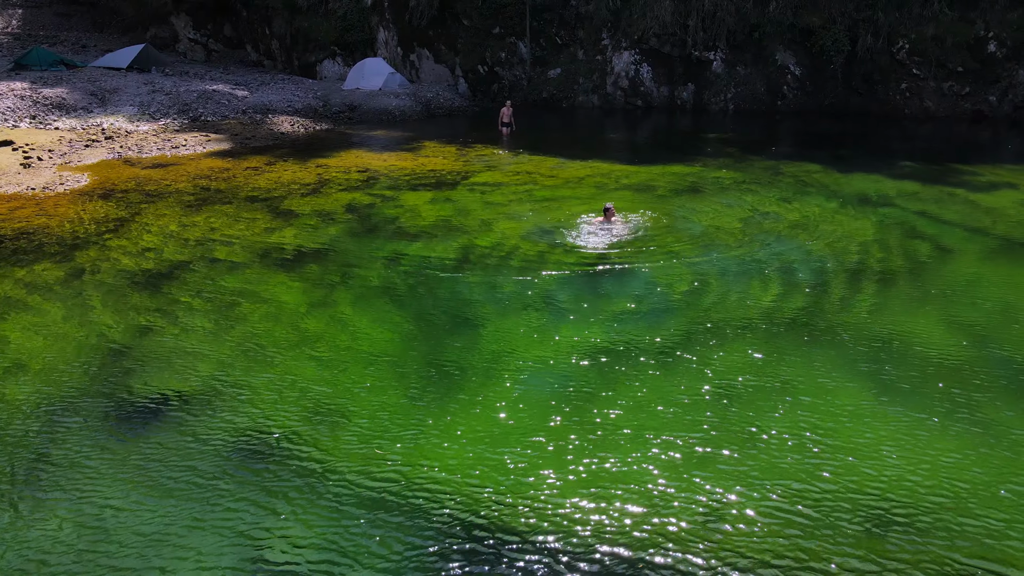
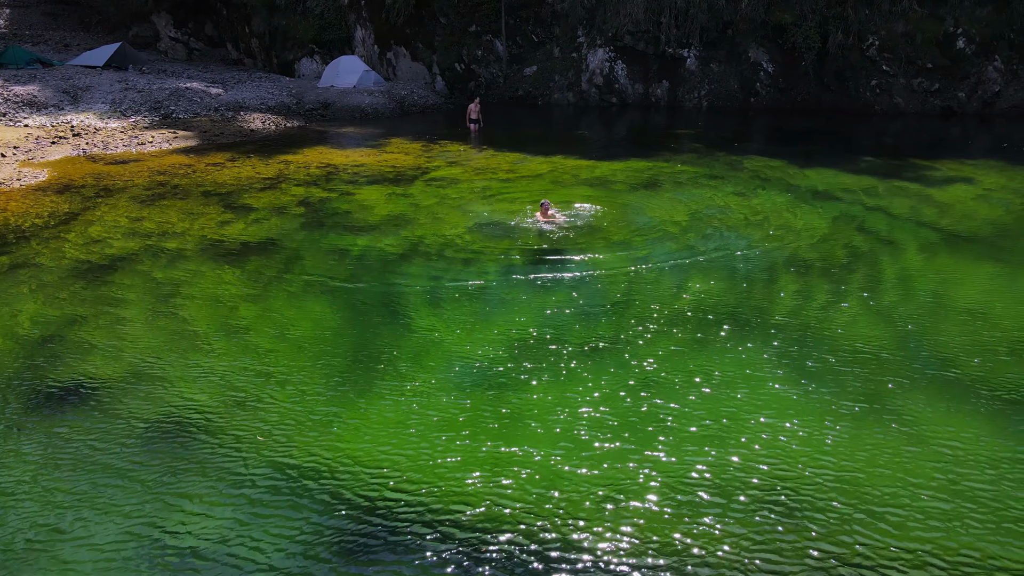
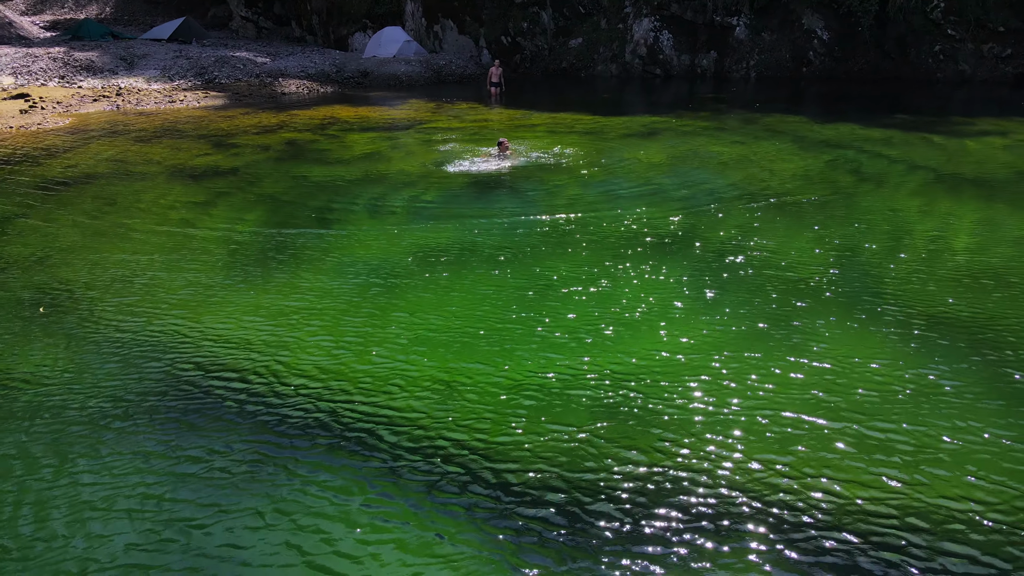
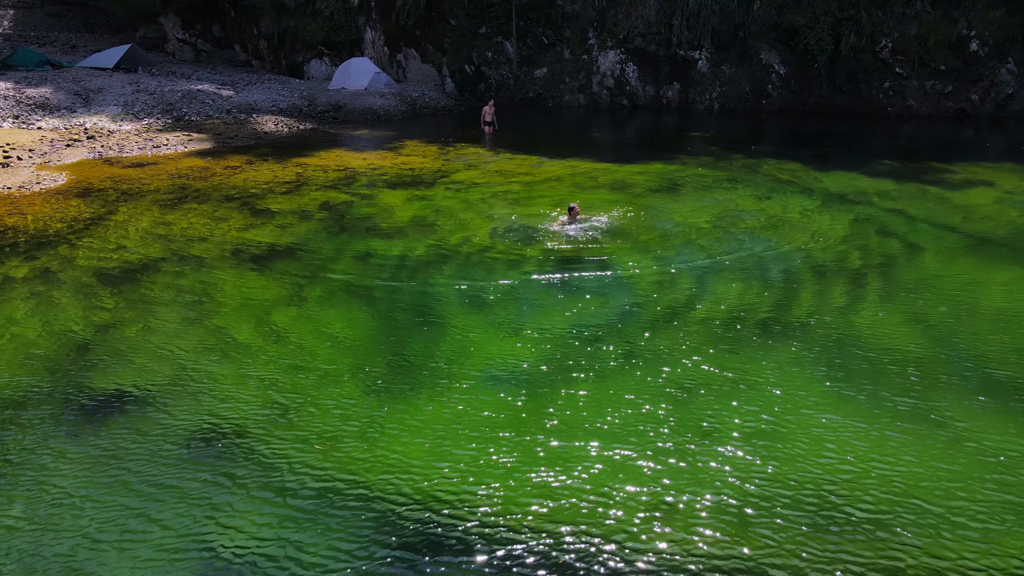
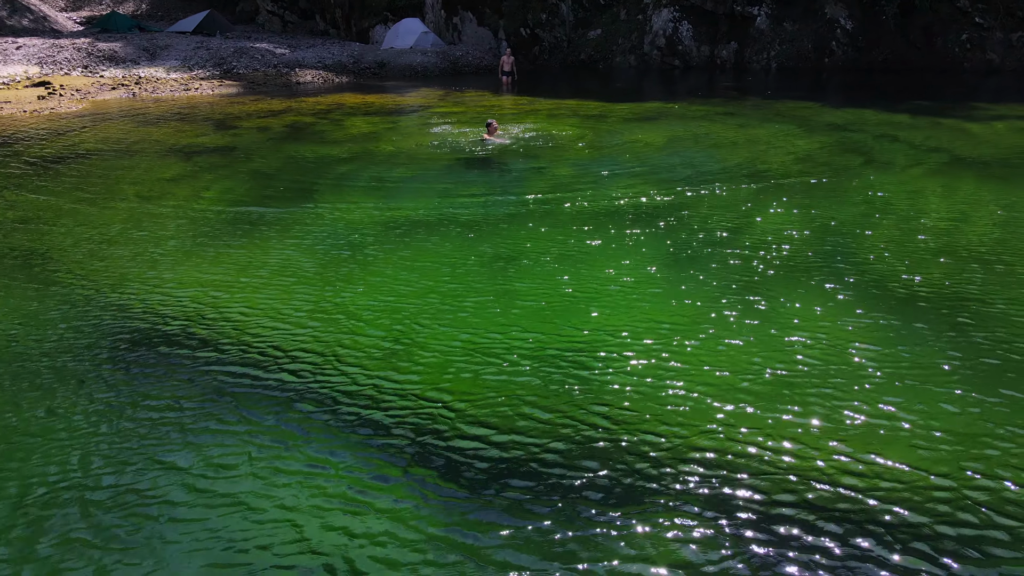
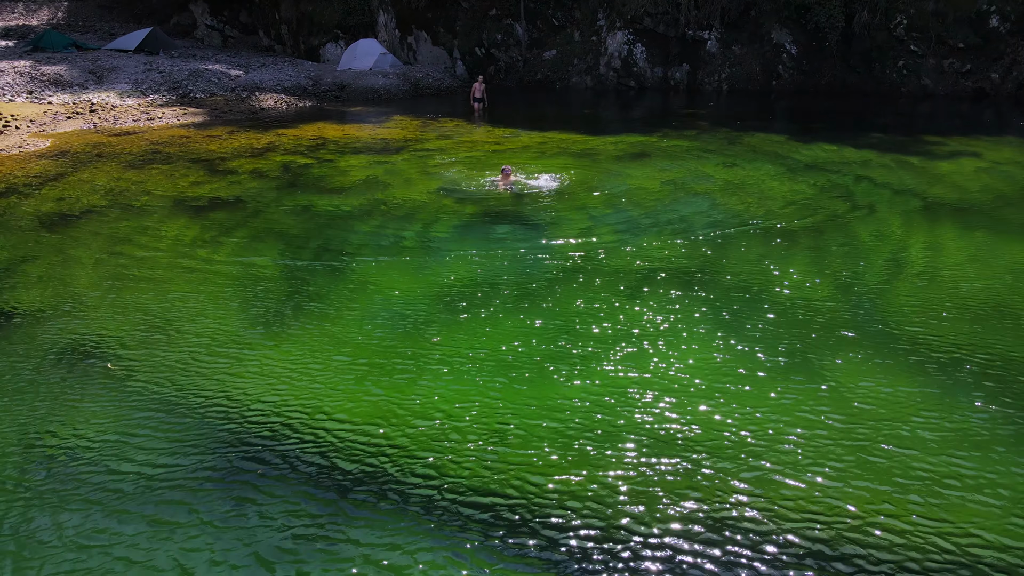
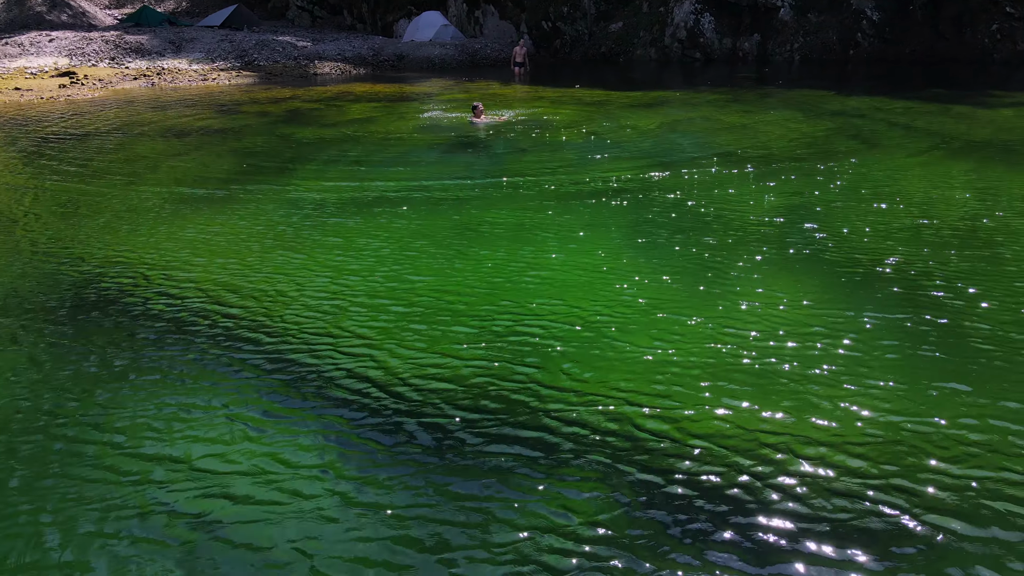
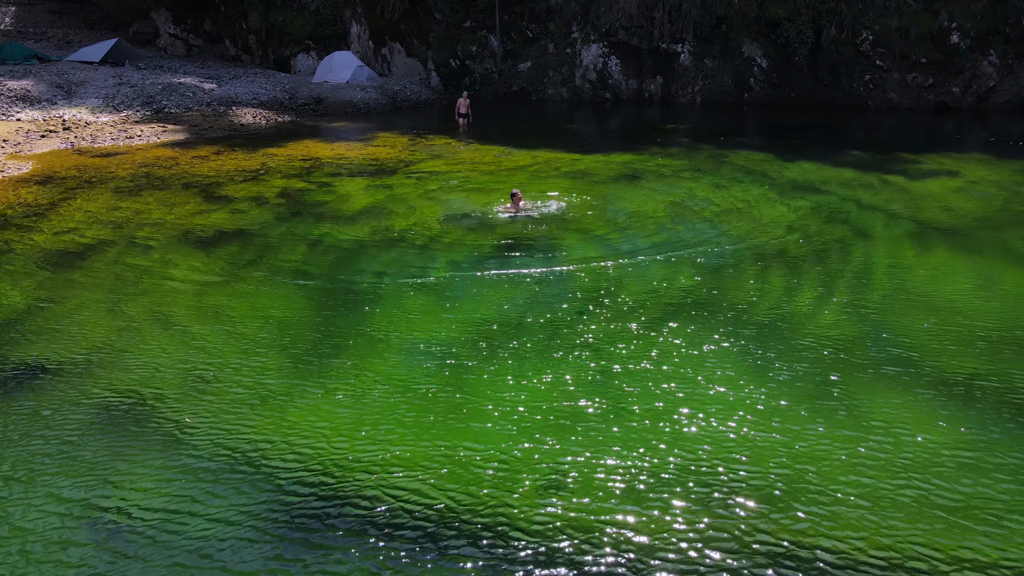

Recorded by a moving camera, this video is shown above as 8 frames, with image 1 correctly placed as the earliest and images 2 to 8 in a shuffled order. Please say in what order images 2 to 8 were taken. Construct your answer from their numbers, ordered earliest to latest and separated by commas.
4, 2, 8, 6, 3, 5, 7
